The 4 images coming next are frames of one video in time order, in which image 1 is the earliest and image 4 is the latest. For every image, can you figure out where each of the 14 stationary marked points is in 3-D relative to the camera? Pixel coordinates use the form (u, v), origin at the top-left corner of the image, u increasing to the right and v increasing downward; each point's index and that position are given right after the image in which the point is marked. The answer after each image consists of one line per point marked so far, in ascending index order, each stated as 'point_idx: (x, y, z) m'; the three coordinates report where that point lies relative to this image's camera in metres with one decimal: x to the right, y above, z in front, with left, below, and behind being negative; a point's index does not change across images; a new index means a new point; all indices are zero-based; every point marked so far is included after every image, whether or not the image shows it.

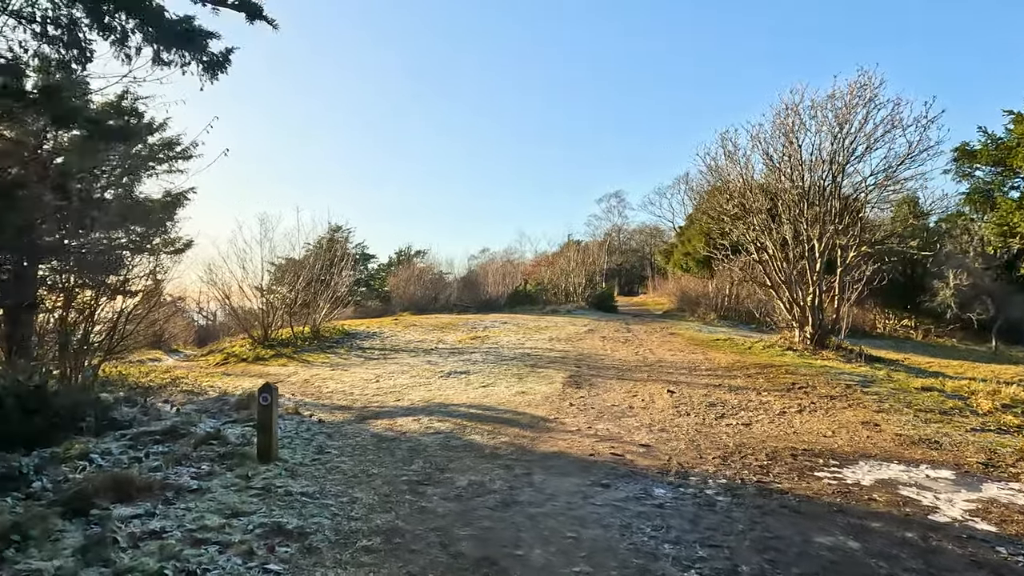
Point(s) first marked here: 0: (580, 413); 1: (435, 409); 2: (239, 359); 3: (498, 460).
0: (+0.9, -1.7, +7.2) m
1: (-1.1, -1.7, +7.4) m
2: (-7.1, -1.9, +13.9) m
3: (-0.1, -1.6, +4.9) m
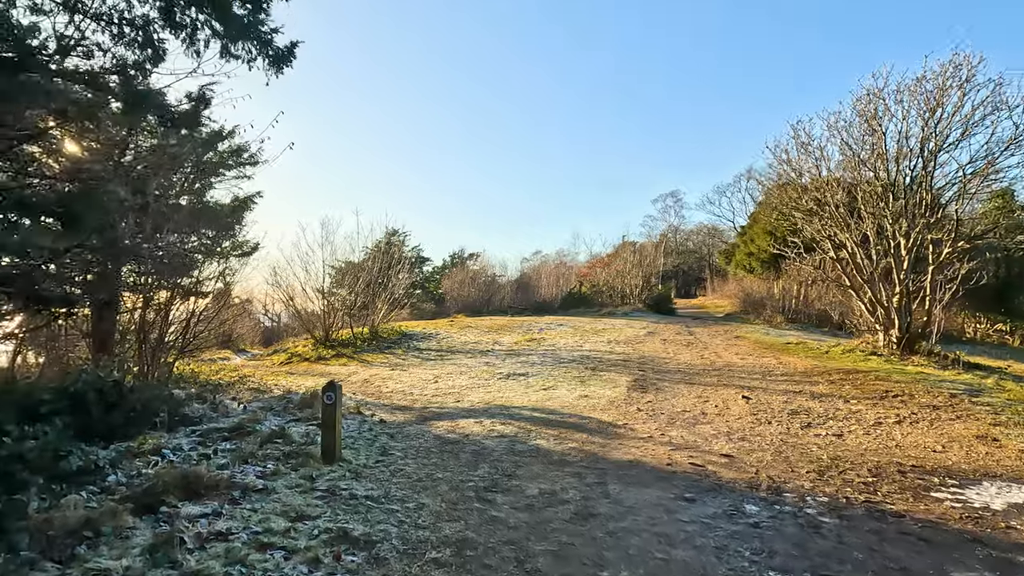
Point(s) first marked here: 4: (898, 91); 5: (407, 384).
0: (+1.7, -1.6, +6.7) m
1: (-0.2, -1.6, +7.1) m
2: (-5.6, -1.9, +14.2) m
3: (+0.5, -1.5, +4.6) m
4: (+8.8, +4.5, +12.2) m
5: (-2.0, -1.9, +10.4) m
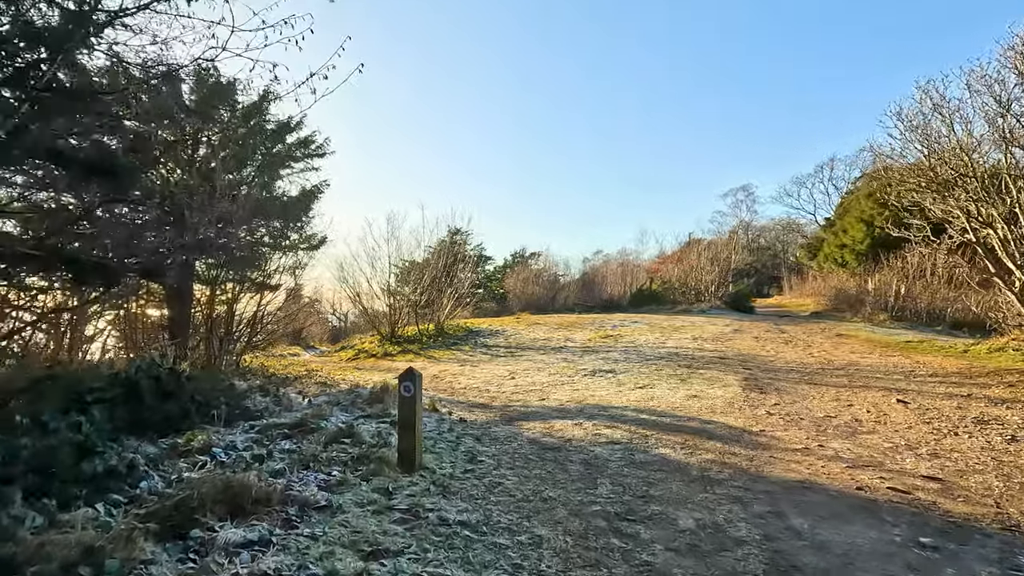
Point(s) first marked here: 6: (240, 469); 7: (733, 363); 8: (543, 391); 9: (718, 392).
0: (+2.8, -1.4, +5.4) m
1: (+0.9, -1.4, +6.0) m
2: (-3.6, -1.7, +13.7) m
3: (+1.3, -1.3, +3.4) m
4: (+10.4, +4.8, +10.1) m
5: (-0.5, -1.6, +9.4) m
6: (-1.8, -1.2, +3.5) m
7: (+4.3, -1.5, +10.4) m
8: (+0.5, -1.5, +7.9) m
9: (+2.8, -1.4, +7.2) m
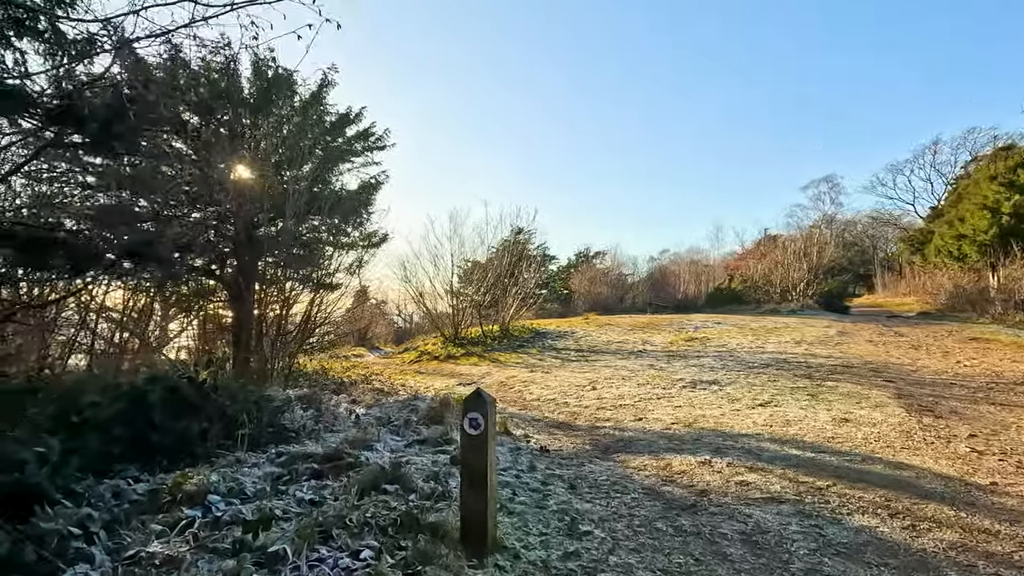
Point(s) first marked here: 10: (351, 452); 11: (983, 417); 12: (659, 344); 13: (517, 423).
0: (+3.5, -1.3, +3.7) m
1: (+1.7, -1.3, +4.5) m
2: (-1.9, -1.6, +12.6) m
3: (+1.9, -1.2, +1.9) m
4: (+11.5, +4.9, +7.5) m
5: (+0.7, -1.5, +8.1) m
6: (-1.3, -1.1, +2.3) m
7: (+5.6, -1.4, +8.5) m
8: (+1.5, -1.4, +6.4) m
9: (+3.7, -1.3, +5.5) m
10: (-1.2, -1.2, +3.8) m
11: (+4.8, -1.3, +5.5) m
12: (+3.8, -1.4, +13.8) m
13: (+0.1, -1.4, +5.5) m
